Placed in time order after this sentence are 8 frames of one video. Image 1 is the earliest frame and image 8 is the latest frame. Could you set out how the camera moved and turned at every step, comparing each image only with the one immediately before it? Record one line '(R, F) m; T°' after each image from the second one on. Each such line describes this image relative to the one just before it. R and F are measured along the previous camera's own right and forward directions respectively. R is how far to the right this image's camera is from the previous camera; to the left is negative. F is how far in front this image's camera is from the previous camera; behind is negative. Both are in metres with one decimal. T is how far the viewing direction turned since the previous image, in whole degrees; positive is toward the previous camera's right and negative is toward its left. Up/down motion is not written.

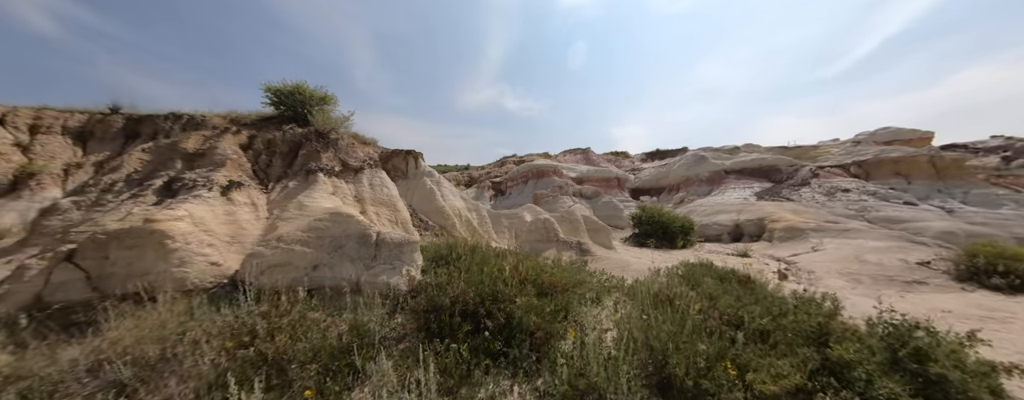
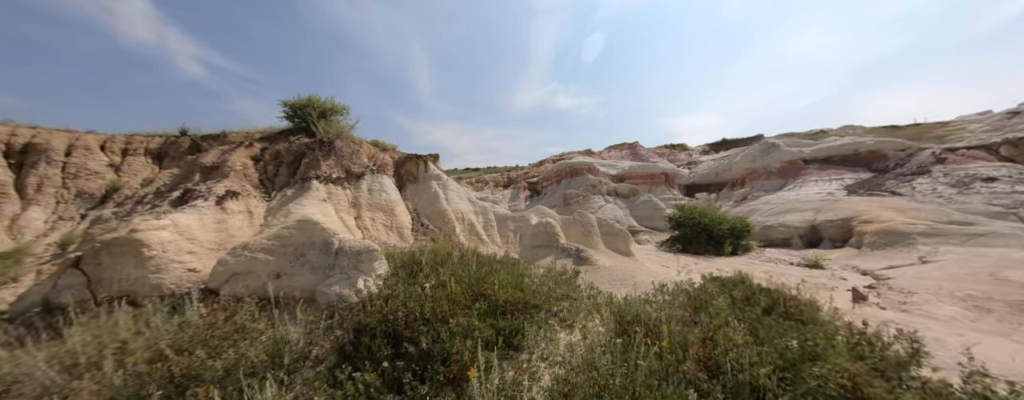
(+1.3, +0.6) m; -10°
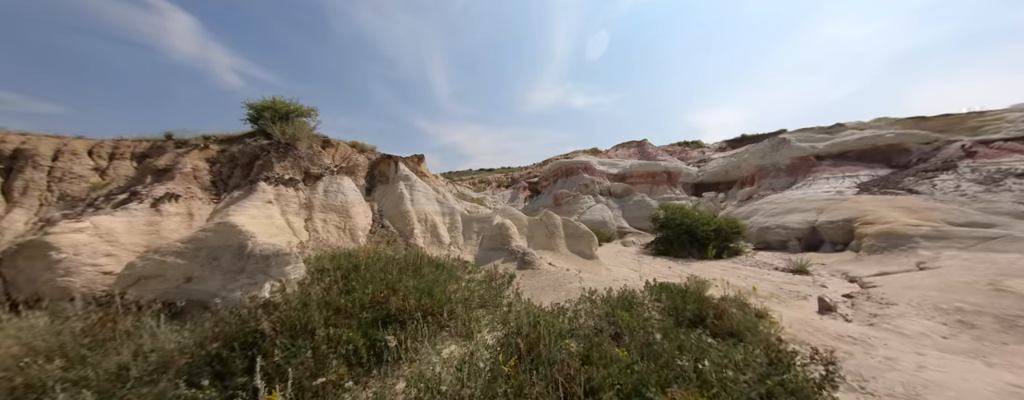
(+1.5, +0.3) m; -3°
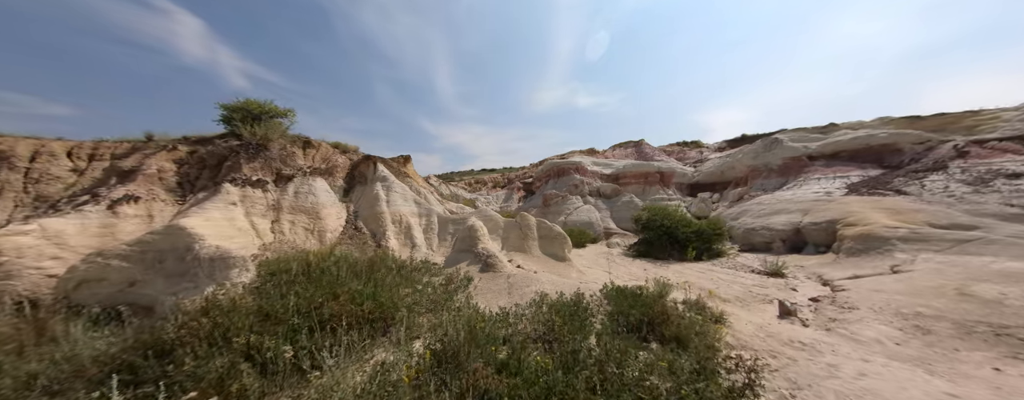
(+0.8, +0.1) m; 0°
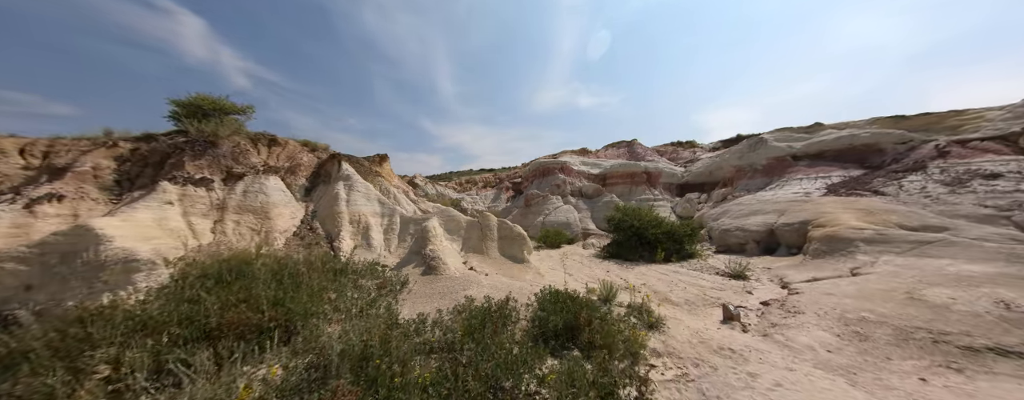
(+1.0, +0.2) m; 0°
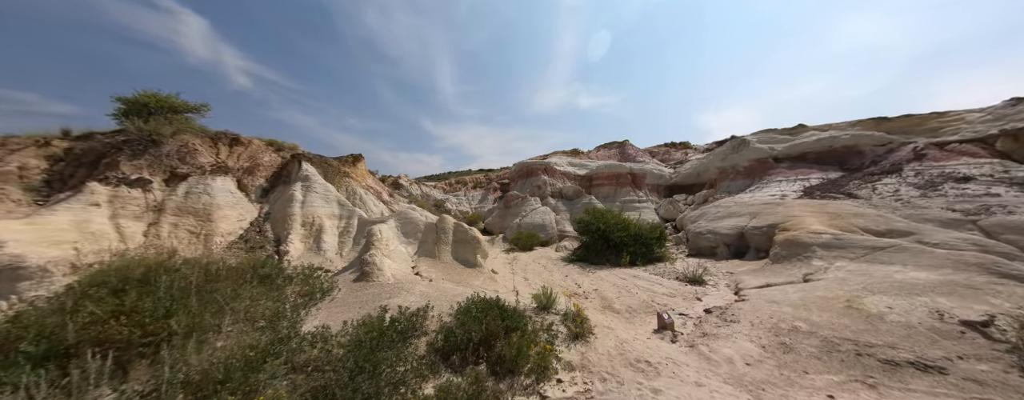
(+1.1, +0.2) m; 0°
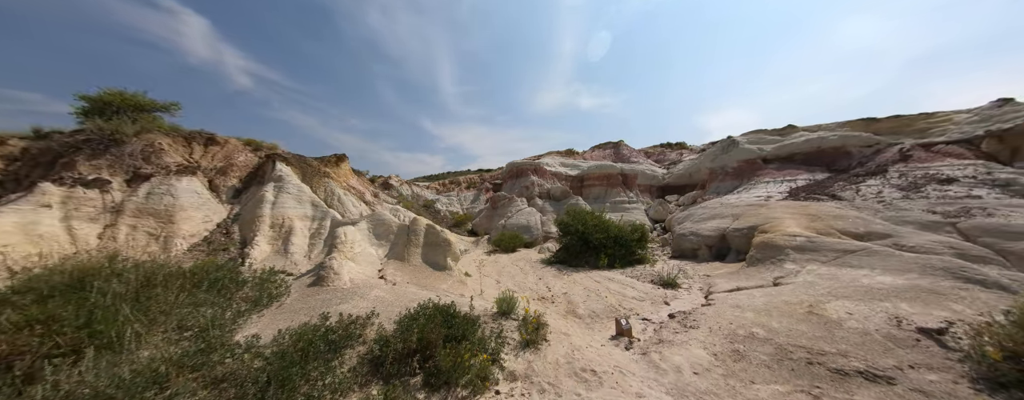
(+0.7, +0.1) m; 0°
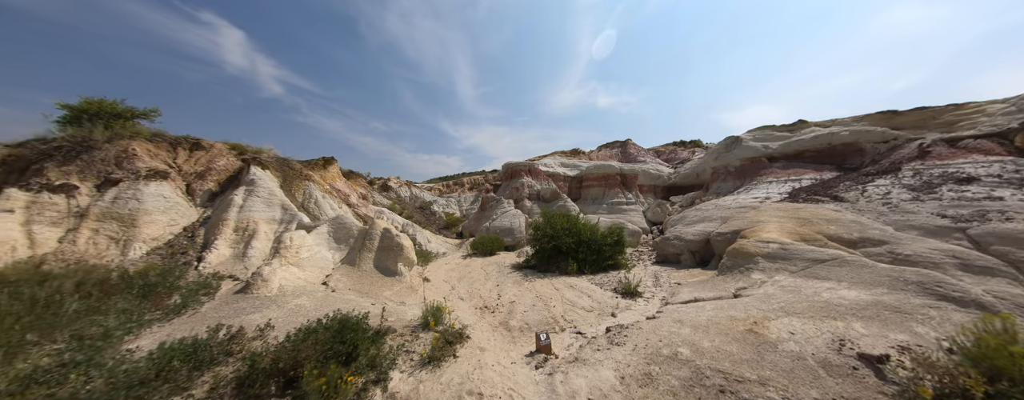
(+1.4, +0.3) m; -3°
